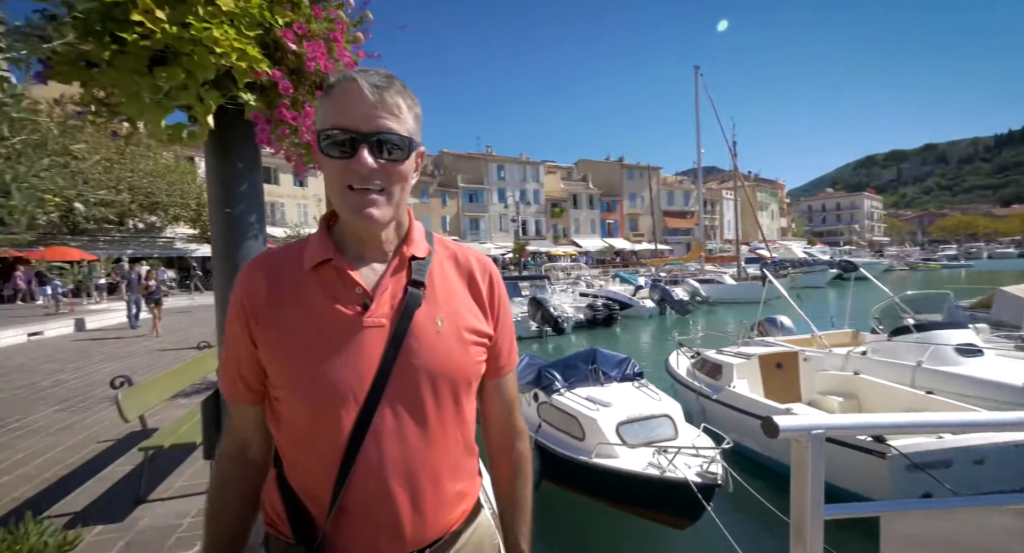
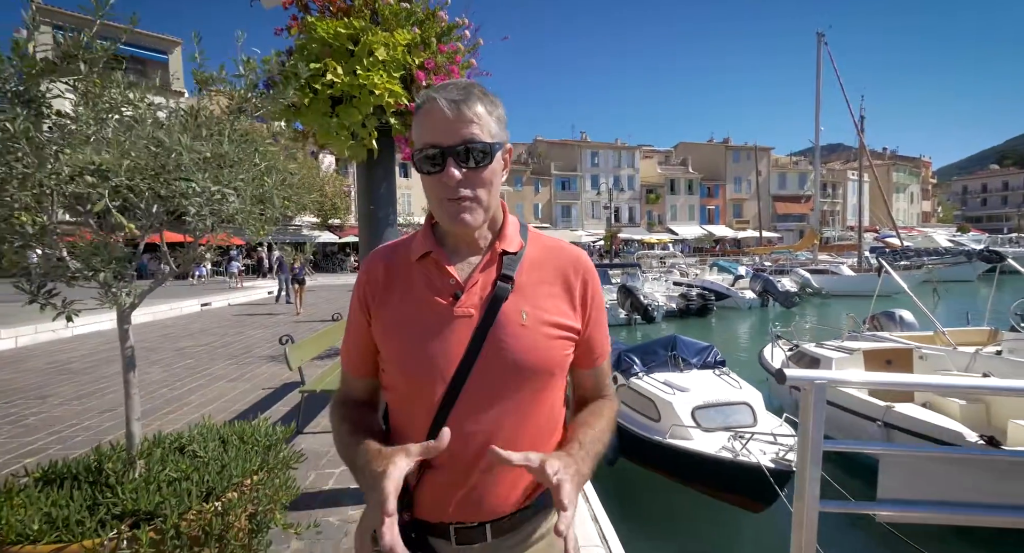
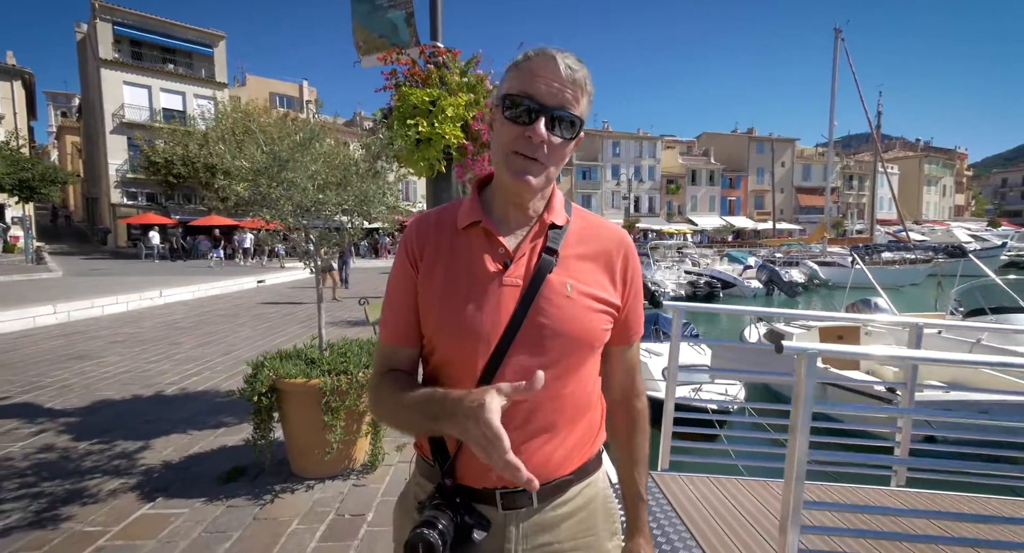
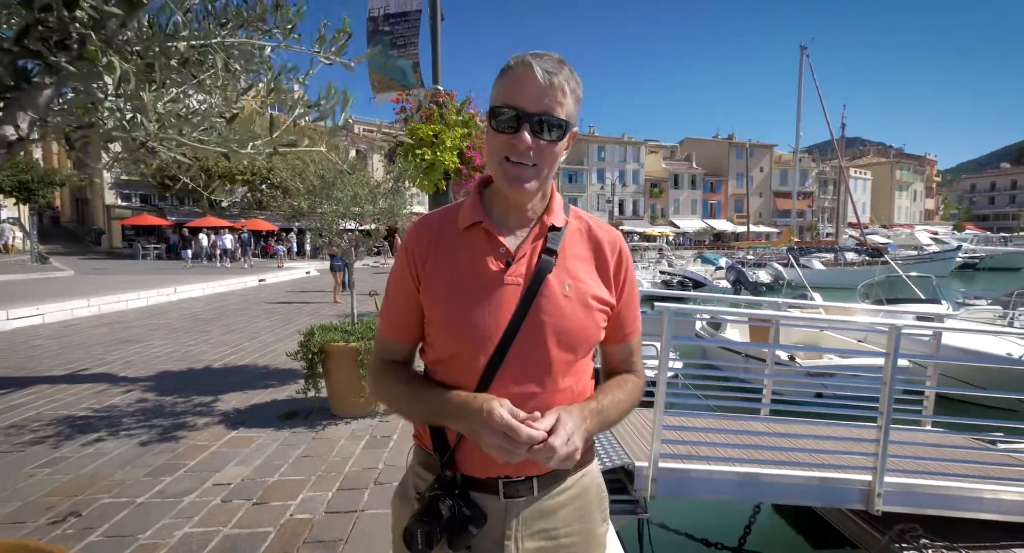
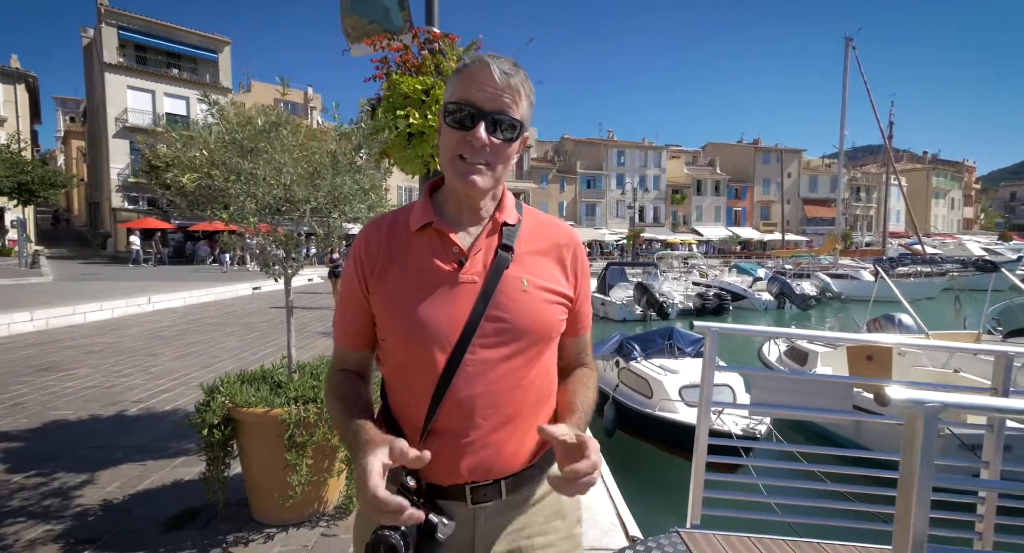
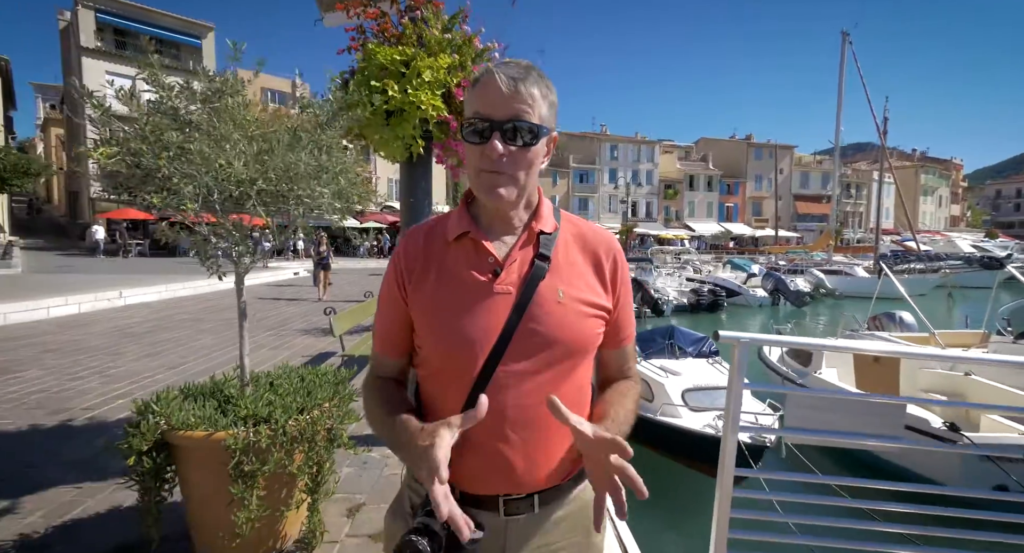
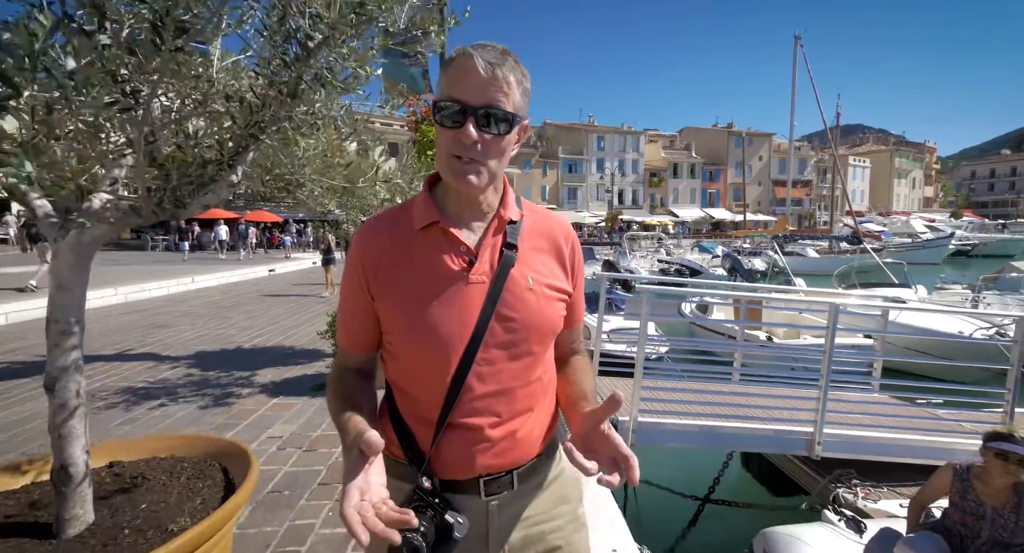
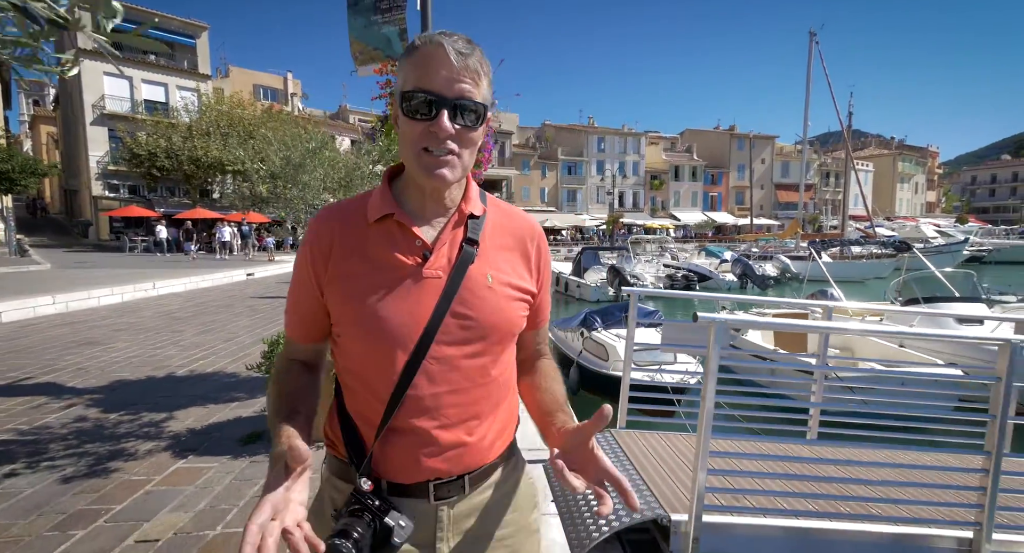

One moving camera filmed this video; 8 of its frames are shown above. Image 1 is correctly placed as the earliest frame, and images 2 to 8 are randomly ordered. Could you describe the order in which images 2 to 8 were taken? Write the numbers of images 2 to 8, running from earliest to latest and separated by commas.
2, 6, 5, 3, 8, 4, 7
